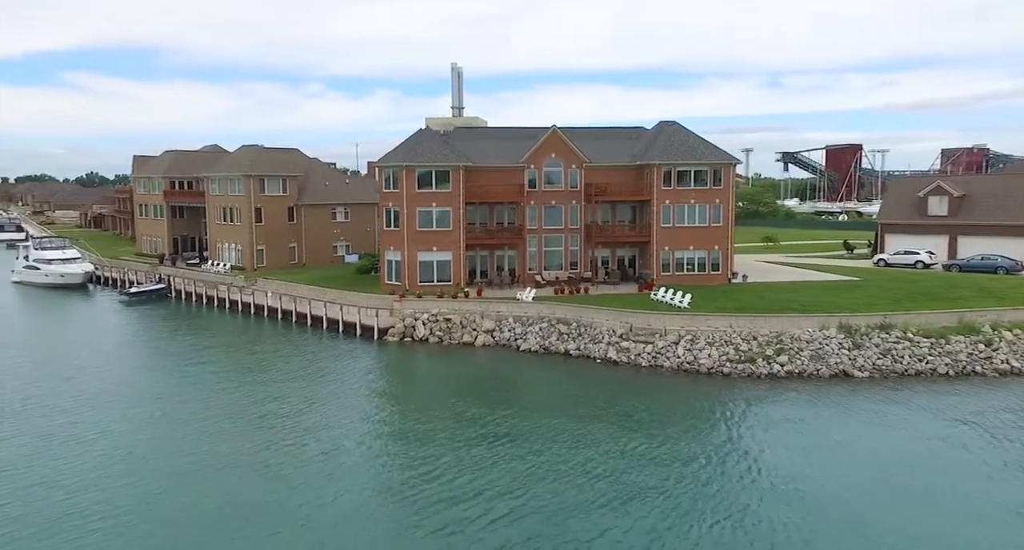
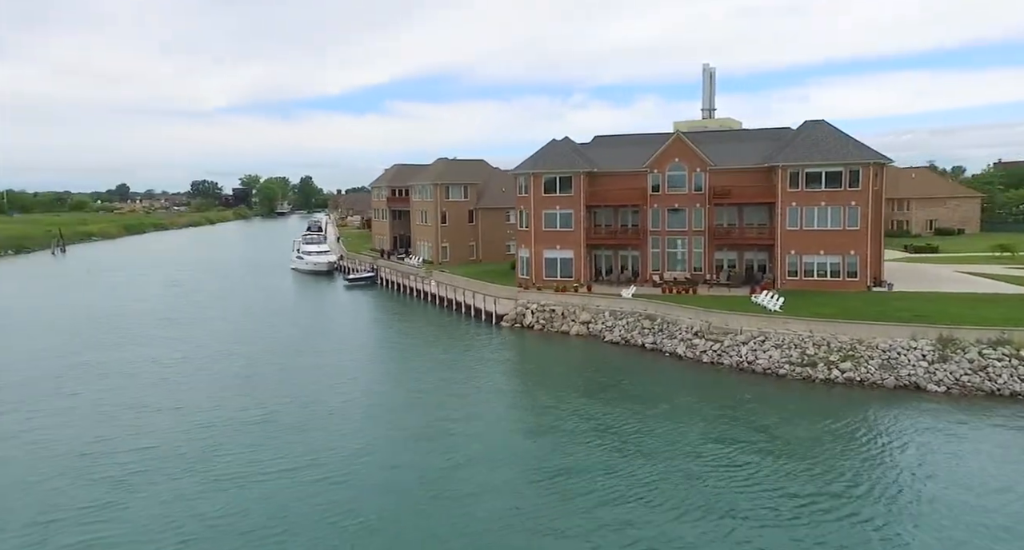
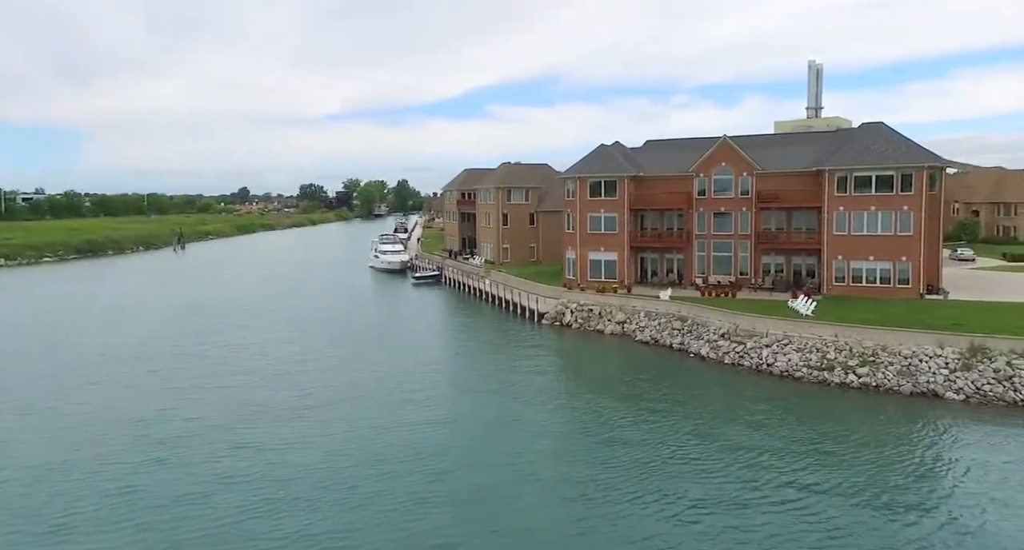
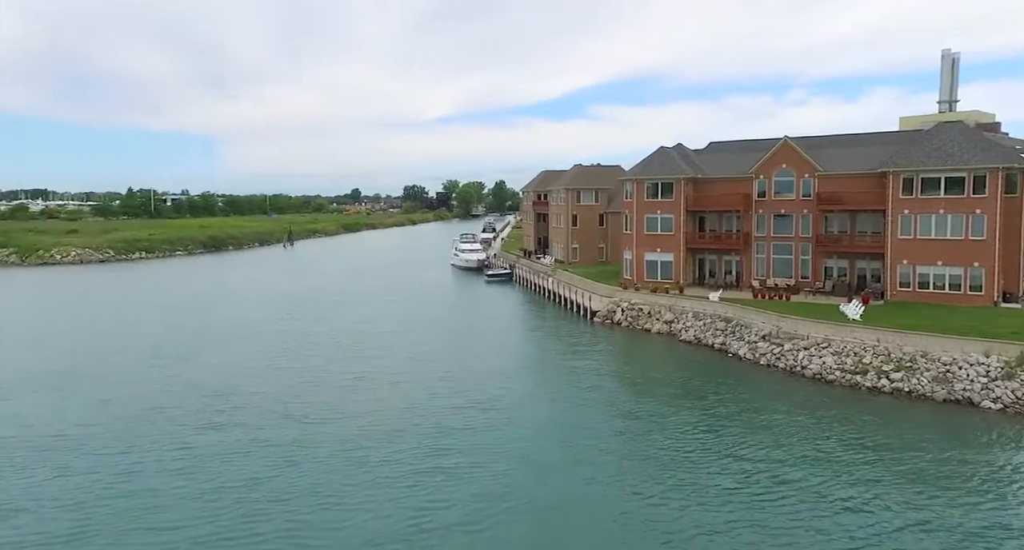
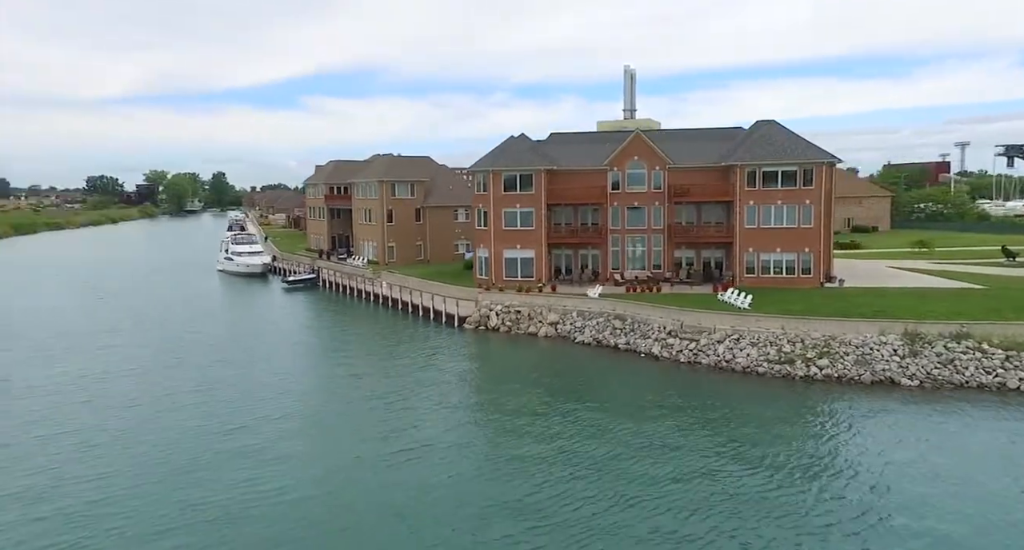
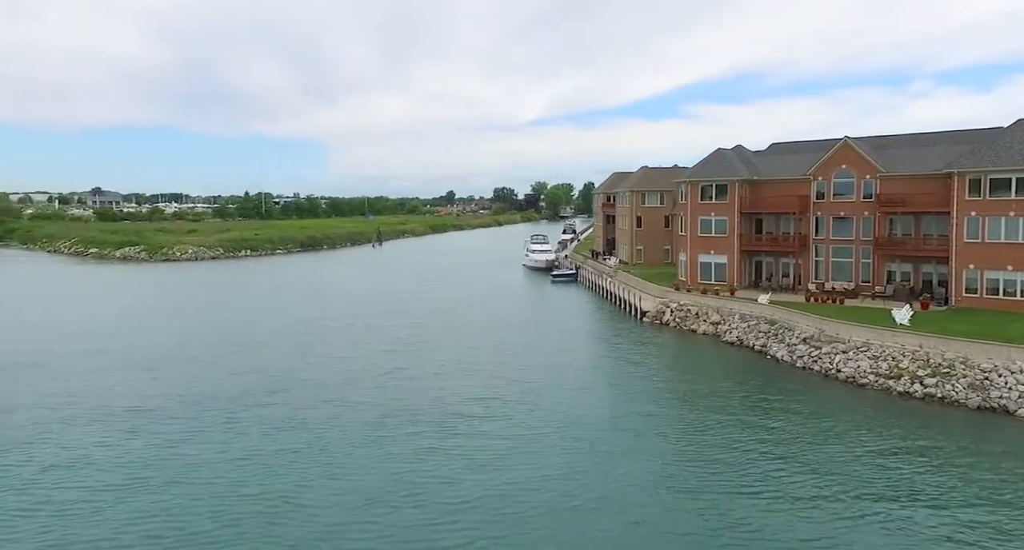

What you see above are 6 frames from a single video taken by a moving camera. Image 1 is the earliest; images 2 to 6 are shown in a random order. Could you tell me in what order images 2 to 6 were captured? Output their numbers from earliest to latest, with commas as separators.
5, 2, 3, 4, 6
